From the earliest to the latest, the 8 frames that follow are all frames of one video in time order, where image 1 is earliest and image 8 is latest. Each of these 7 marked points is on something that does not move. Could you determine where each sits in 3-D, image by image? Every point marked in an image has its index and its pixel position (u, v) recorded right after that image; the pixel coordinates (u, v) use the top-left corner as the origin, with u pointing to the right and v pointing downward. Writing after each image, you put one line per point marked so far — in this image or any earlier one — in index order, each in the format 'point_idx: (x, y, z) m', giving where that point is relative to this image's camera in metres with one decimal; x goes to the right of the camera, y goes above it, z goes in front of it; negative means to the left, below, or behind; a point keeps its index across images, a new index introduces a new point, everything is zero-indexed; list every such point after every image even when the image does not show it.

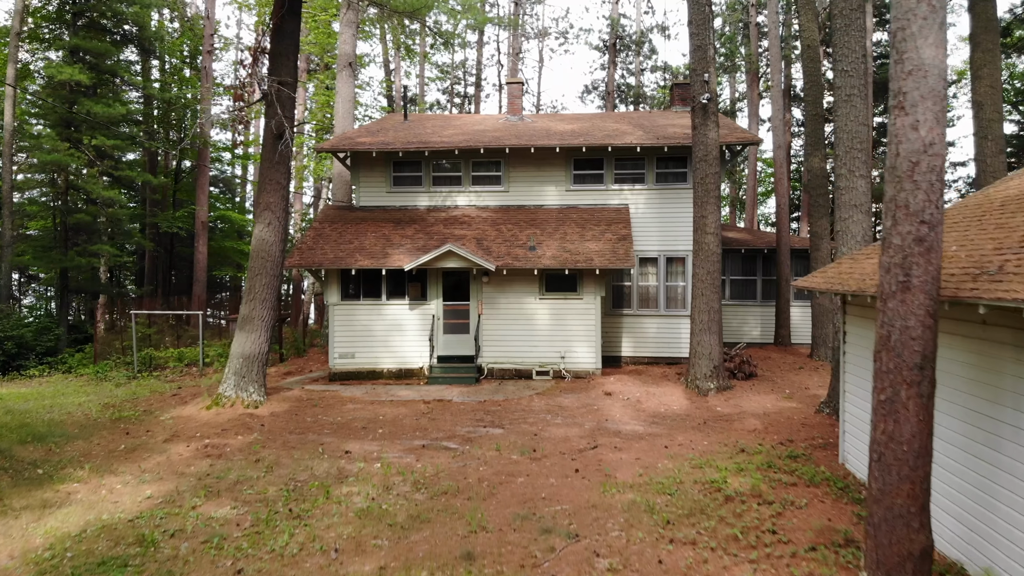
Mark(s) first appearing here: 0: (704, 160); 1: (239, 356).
0: (+3.0, +2.0, +10.9) m
1: (-4.1, -1.0, +10.6) m
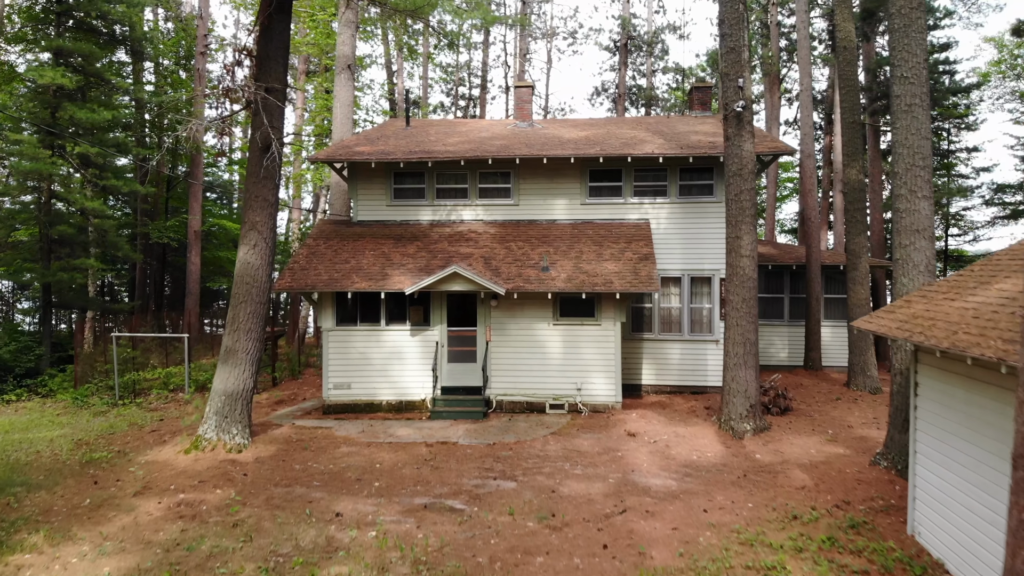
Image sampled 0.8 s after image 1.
0: (+3.2, +1.6, +9.8) m
1: (-3.9, -1.4, +9.5) m
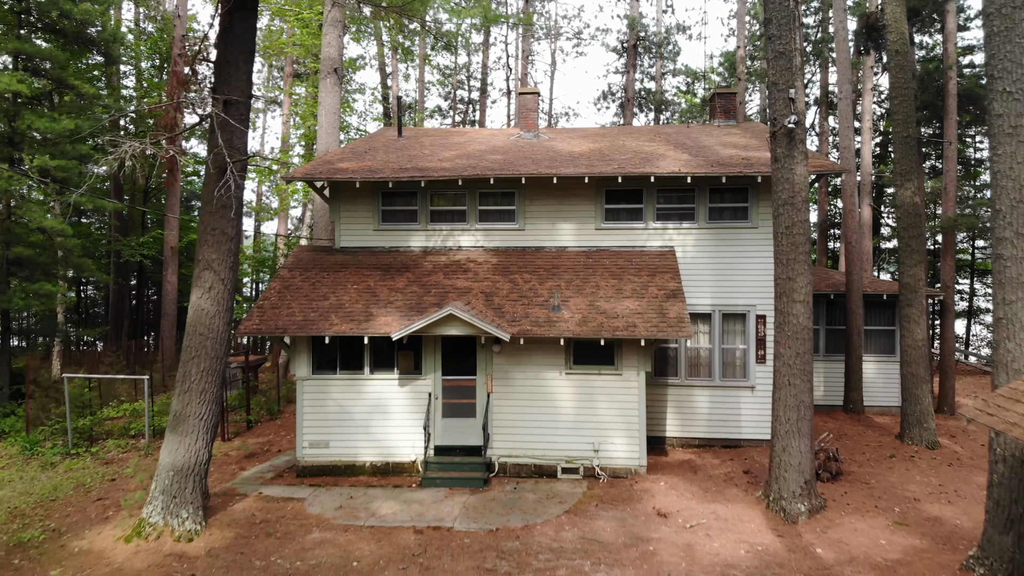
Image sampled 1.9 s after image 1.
0: (+3.2, +1.0, +8.2) m
1: (-3.8, -2.0, +7.9) m
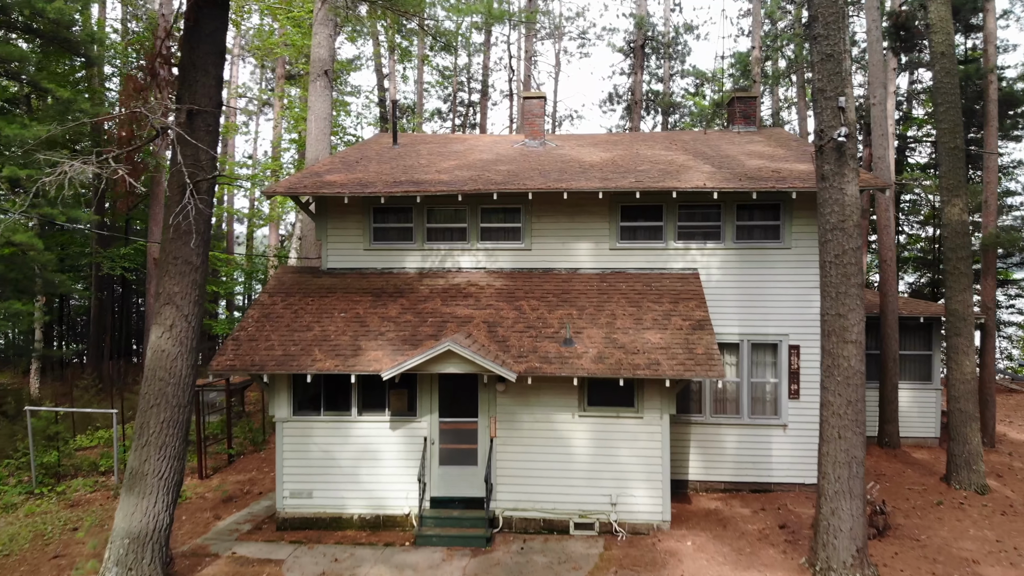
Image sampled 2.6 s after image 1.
0: (+3.3, +0.6, +7.1) m
1: (-3.8, -2.4, +6.8) m
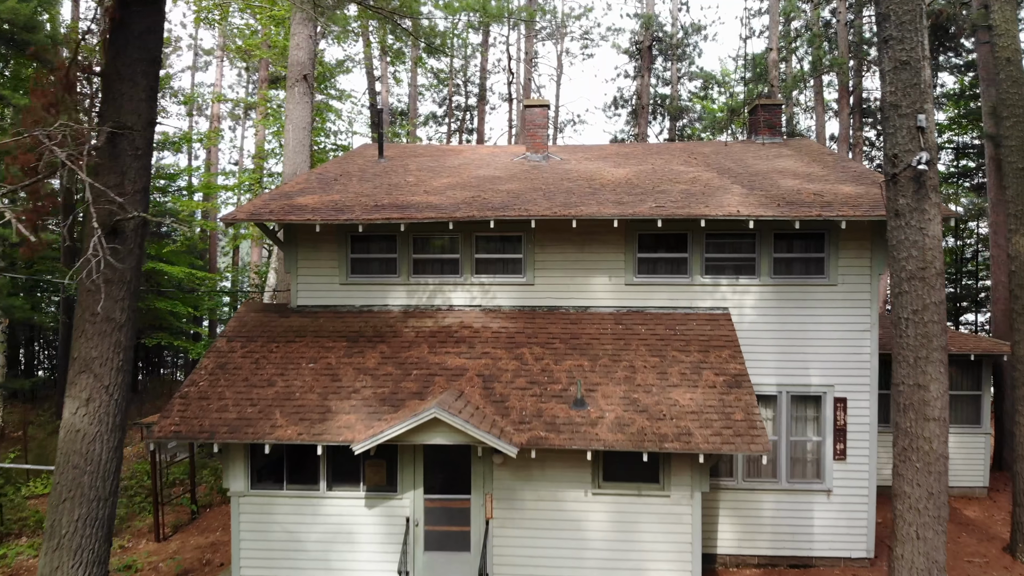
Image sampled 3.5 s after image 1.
0: (+3.3, +0.1, +5.8) m
1: (-3.8, -2.9, +5.4) m
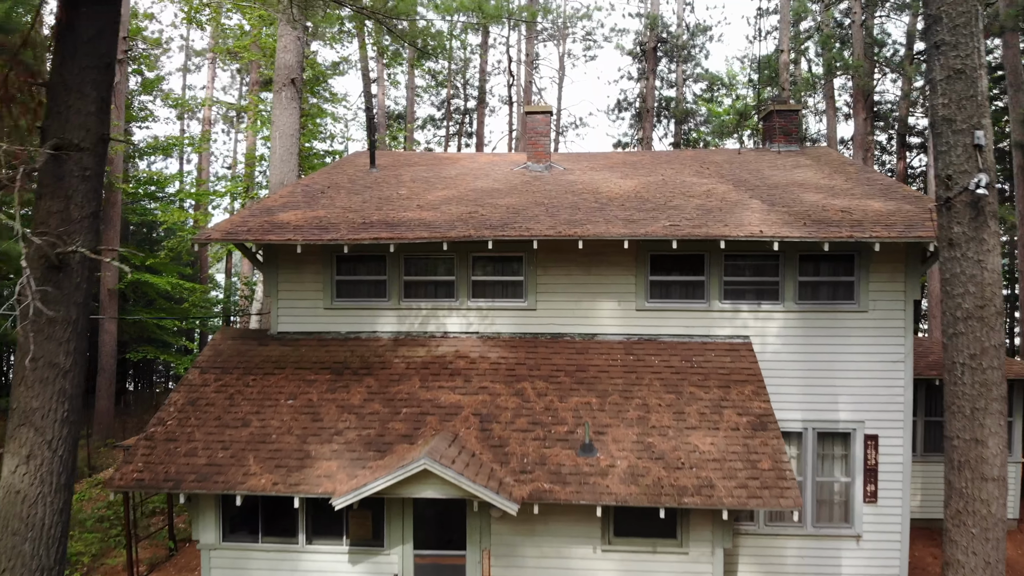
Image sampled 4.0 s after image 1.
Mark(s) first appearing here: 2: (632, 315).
0: (+3.3, -0.2, +5.0) m
1: (-3.8, -3.2, +4.7) m
2: (+1.3, -0.3, +7.9) m
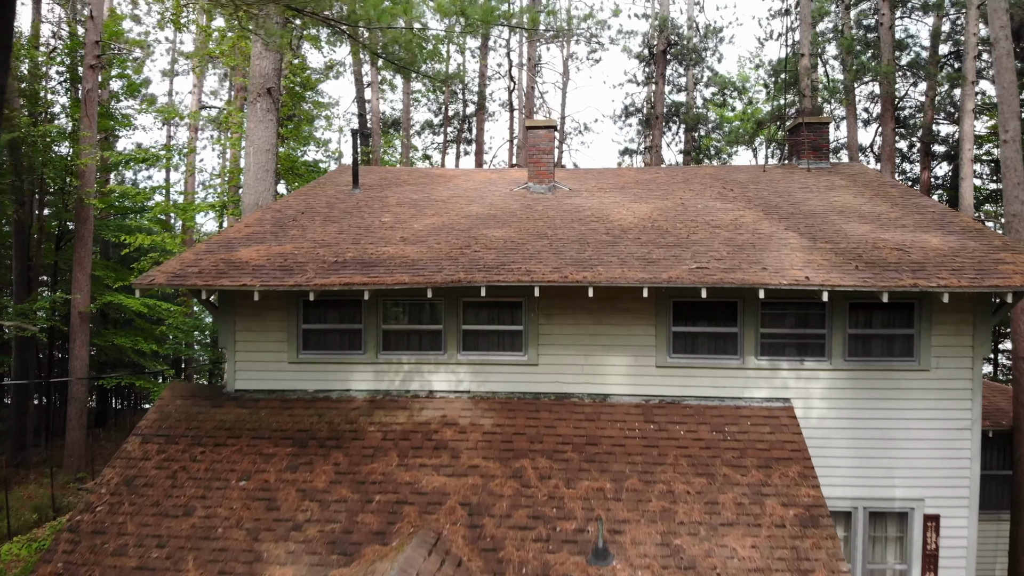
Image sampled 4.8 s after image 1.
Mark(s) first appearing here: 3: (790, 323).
0: (+3.3, -0.7, +3.8) m
1: (-3.8, -3.7, +3.5) m
2: (+1.3, -0.8, +6.7) m
3: (+2.6, -0.3, +6.7) m
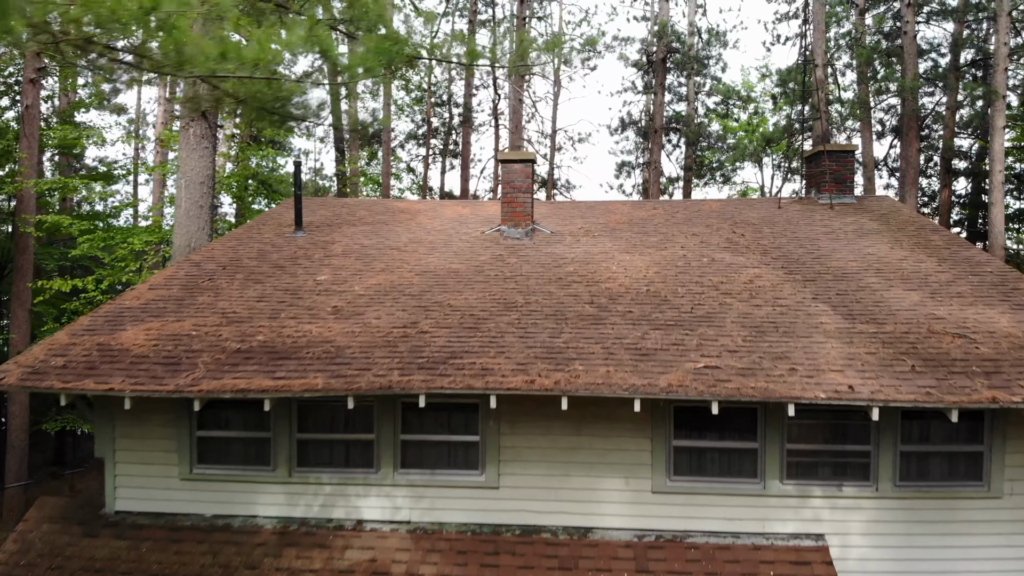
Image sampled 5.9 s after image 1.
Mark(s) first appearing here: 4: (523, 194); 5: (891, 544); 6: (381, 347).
0: (+2.9, -1.4, +2.3) m
1: (-4.1, -4.4, +2.0) m
2: (+1.0, -1.5, +5.2) m
3: (+2.3, -1.1, +5.2) m
4: (+0.1, +1.1, +8.5) m
5: (+2.7, -1.8, +5.0) m
6: (-1.0, -0.5, +5.4) m
